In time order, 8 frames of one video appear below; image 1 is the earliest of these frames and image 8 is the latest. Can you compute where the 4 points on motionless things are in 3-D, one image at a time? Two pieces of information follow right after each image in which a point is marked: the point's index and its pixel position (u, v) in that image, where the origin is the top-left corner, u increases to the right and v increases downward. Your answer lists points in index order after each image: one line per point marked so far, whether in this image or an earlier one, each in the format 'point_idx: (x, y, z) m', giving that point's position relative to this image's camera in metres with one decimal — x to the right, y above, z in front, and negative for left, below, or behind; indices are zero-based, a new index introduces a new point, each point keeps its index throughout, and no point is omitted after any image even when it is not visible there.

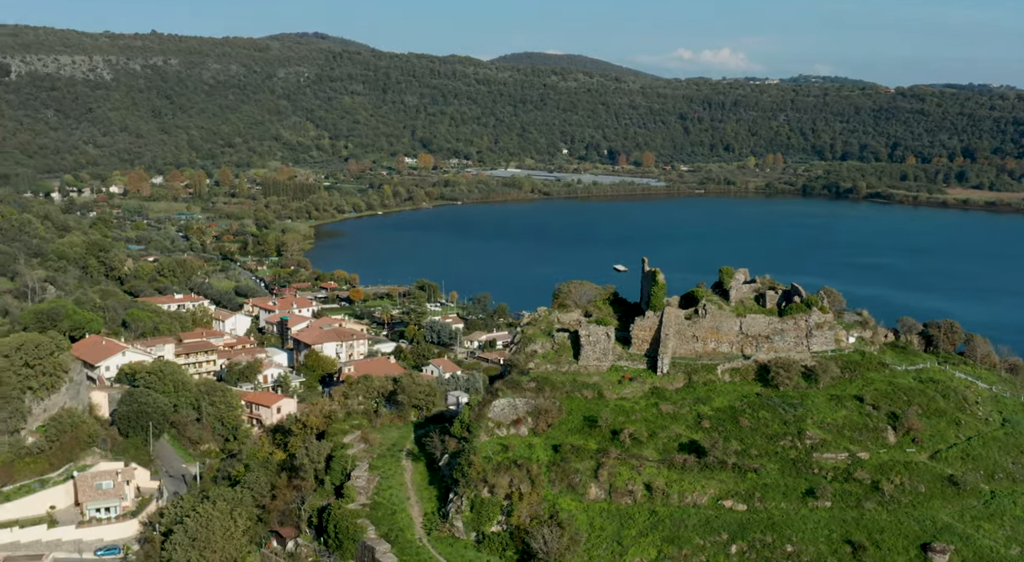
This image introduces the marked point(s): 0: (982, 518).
0: (+8.8, -4.5, +19.9) m
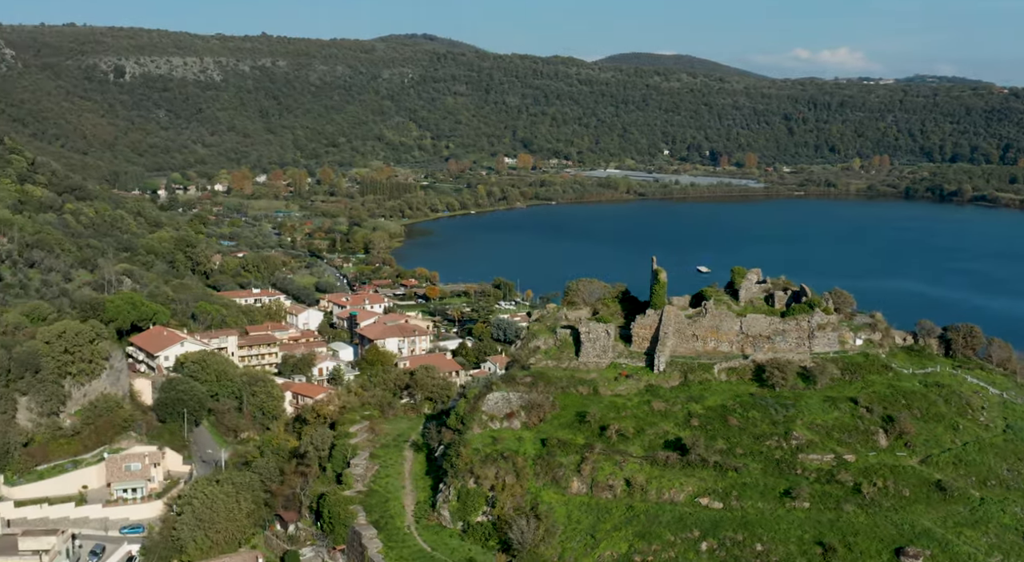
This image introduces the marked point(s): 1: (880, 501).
0: (+8.4, -4.5, +19.5) m
1: (+7.0, -4.1, +19.9) m
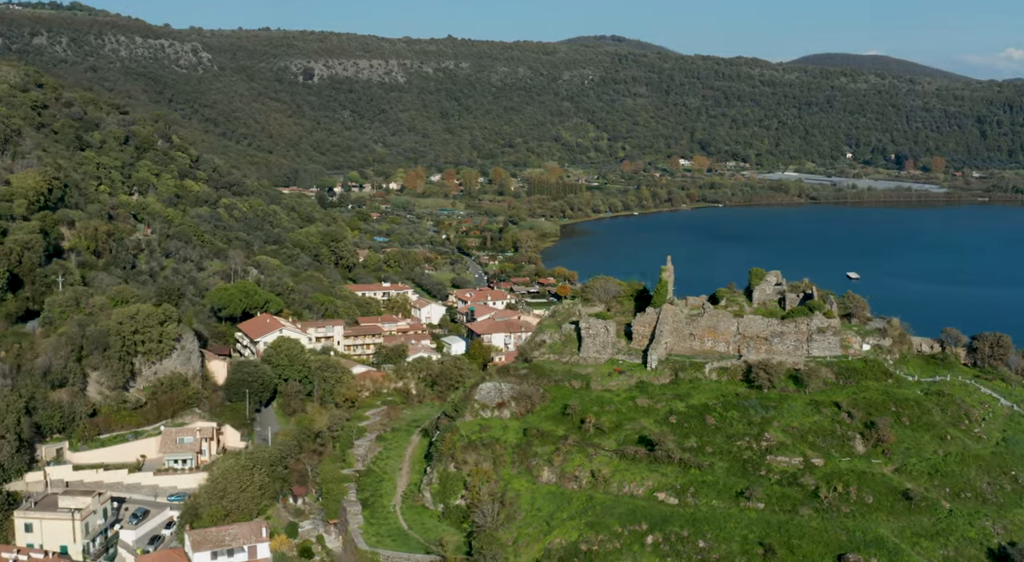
0: (+7.4, -4.6, +19.0) m
1: (+6.1, -4.2, +19.6) m
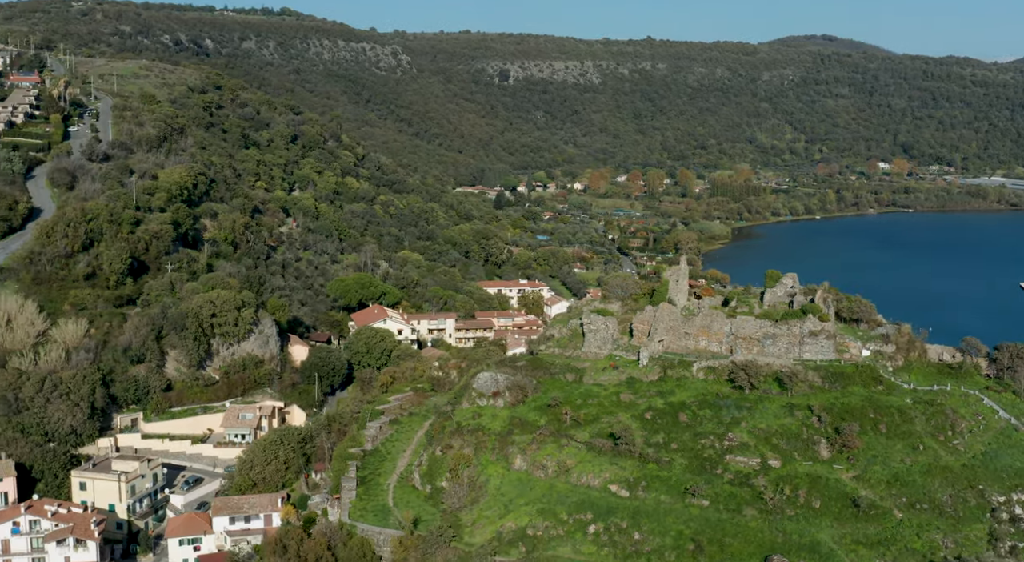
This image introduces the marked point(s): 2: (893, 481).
0: (+6.2, -4.6, +18.6) m
1: (+5.0, -4.2, +19.4) m
2: (+7.1, -3.7, +19.8) m
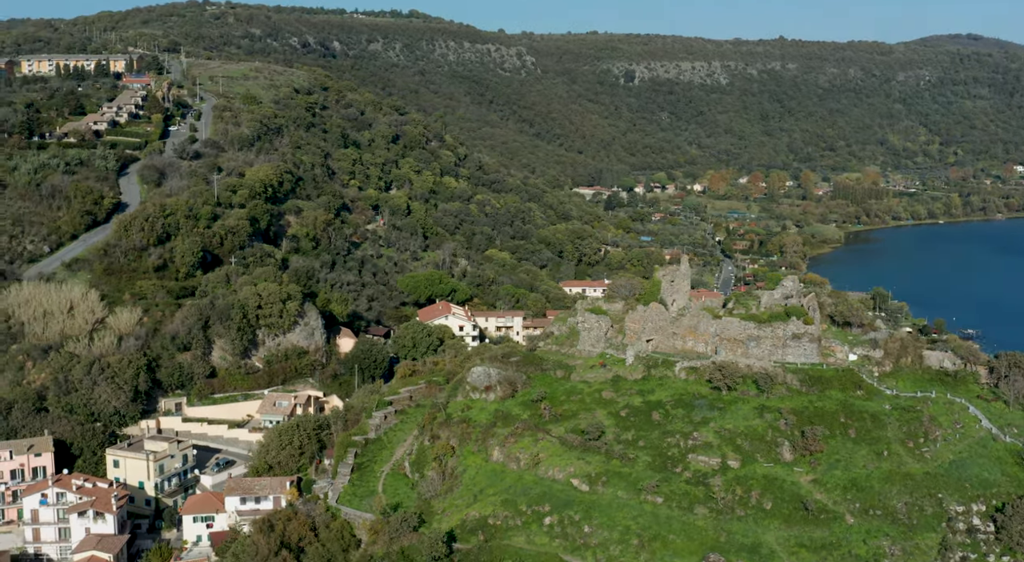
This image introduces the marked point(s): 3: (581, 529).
0: (+5.2, -4.7, +18.5) m
1: (+4.1, -4.2, +19.5) m
2: (+6.3, -3.8, +19.5) m
3: (+1.3, -4.7, +19.9) m
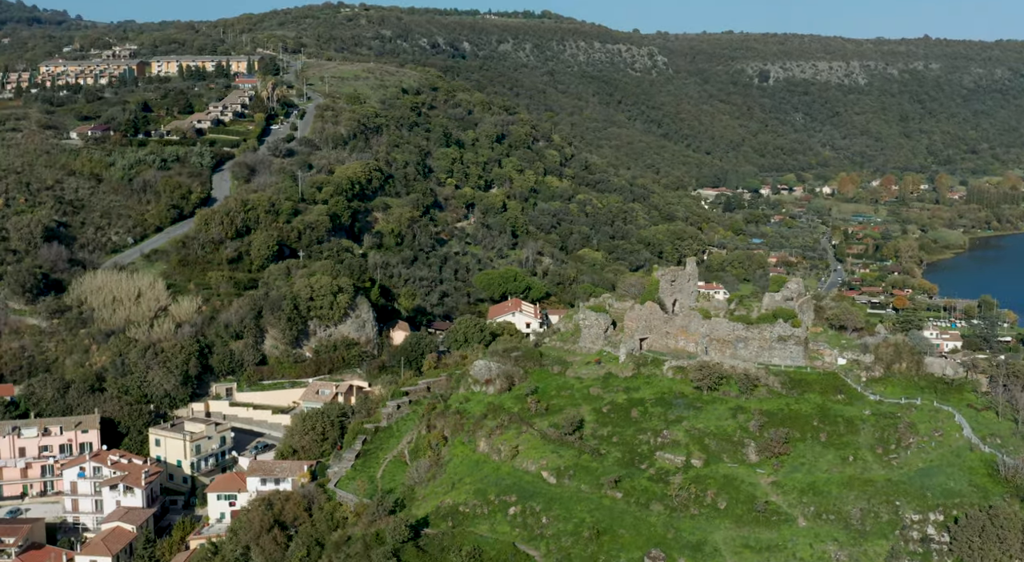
0: (+4.2, -4.7, +18.5) m
1: (+3.3, -4.2, +19.6) m
2: (+5.4, -3.8, +19.4) m
3: (+0.5, -4.6, +20.3) m
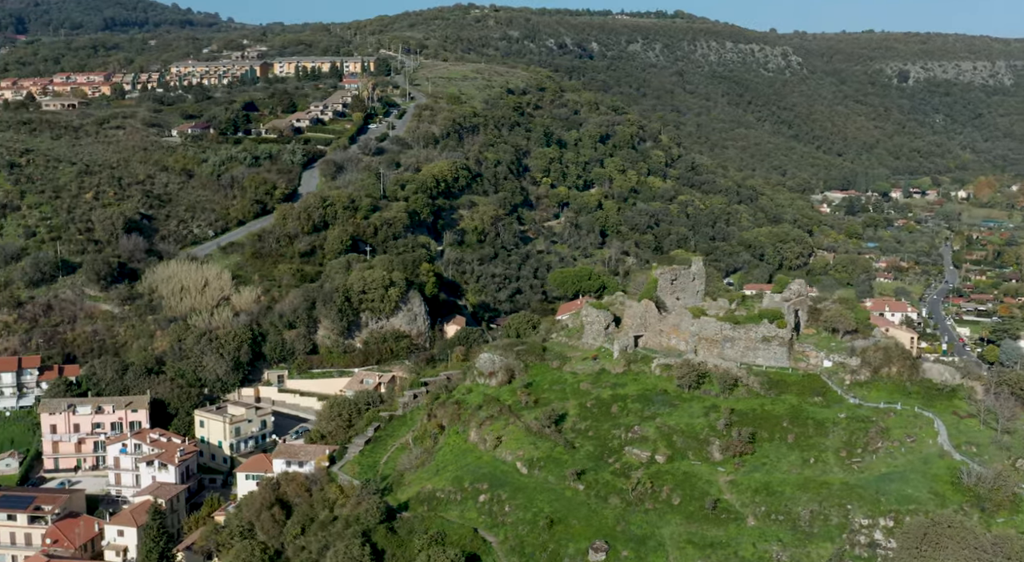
0: (+3.3, -4.6, +18.6) m
1: (+2.5, -4.1, +19.8) m
2: (+4.6, -3.8, +19.3) m
3: (-0.2, -4.5, +20.8) m
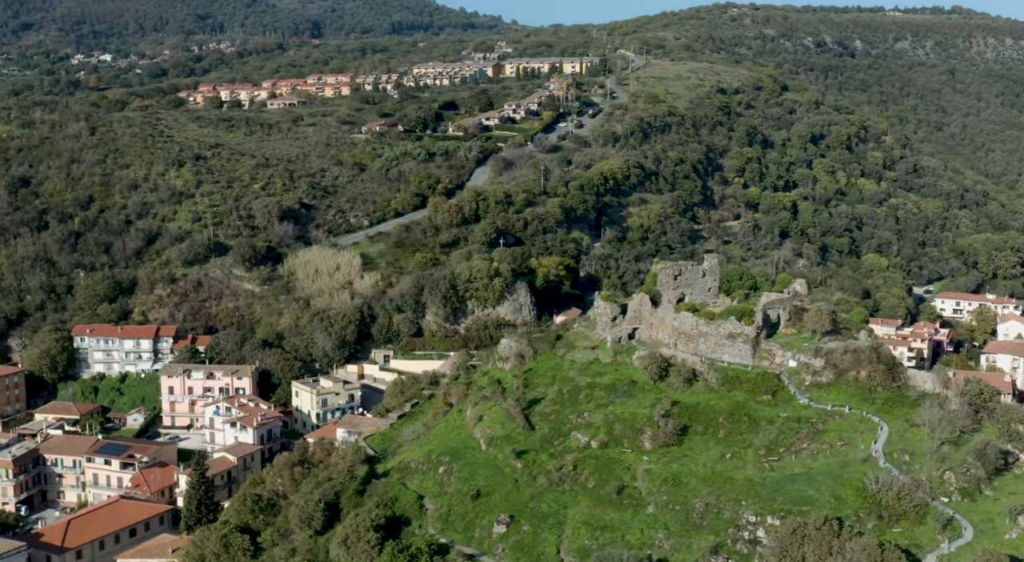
0: (+1.5, -4.4, +19.3) m
1: (+1.0, -3.9, +20.6) m
2: (+3.0, -3.7, +19.7) m
3: (-1.3, -4.2, +22.3) m
